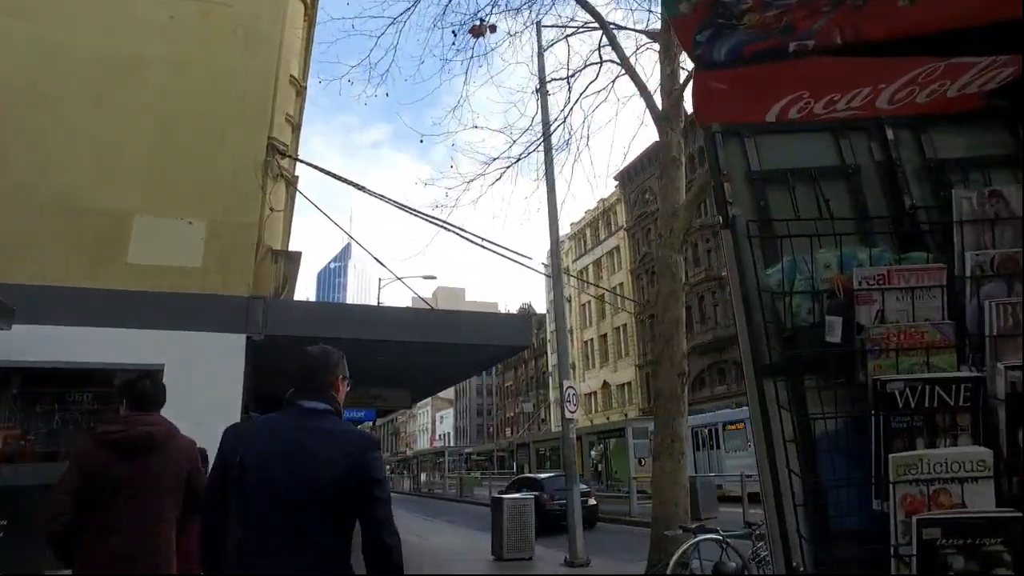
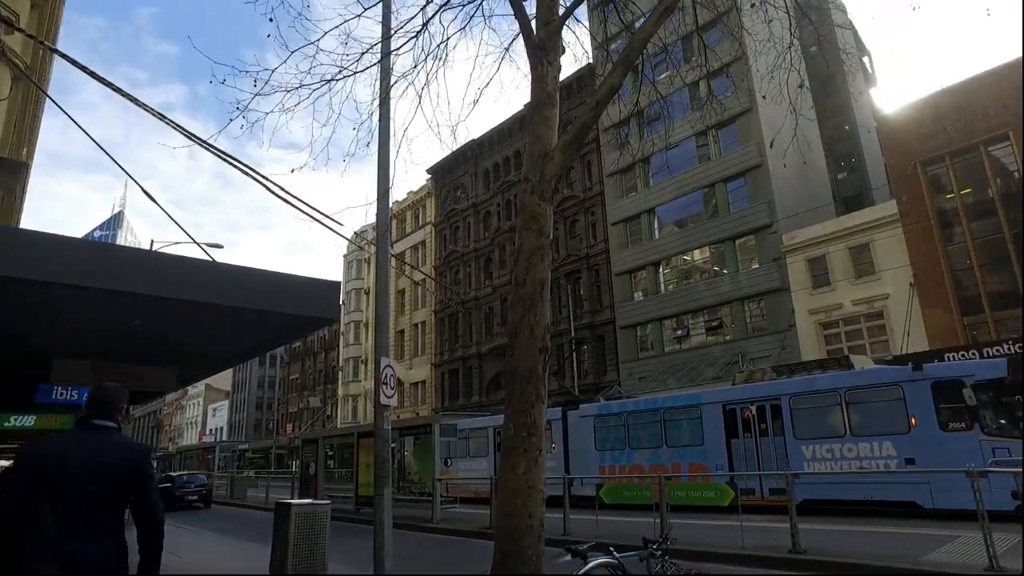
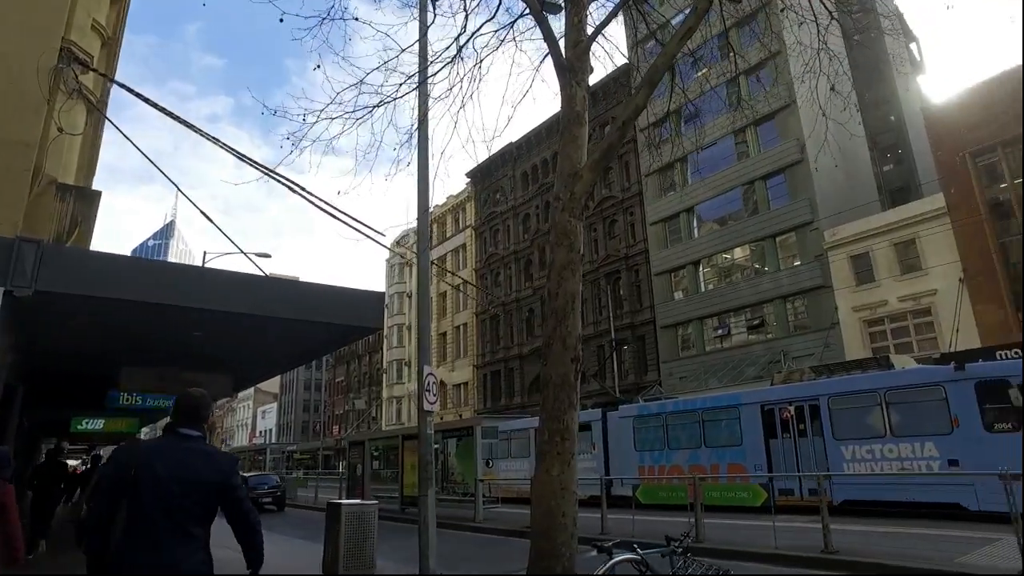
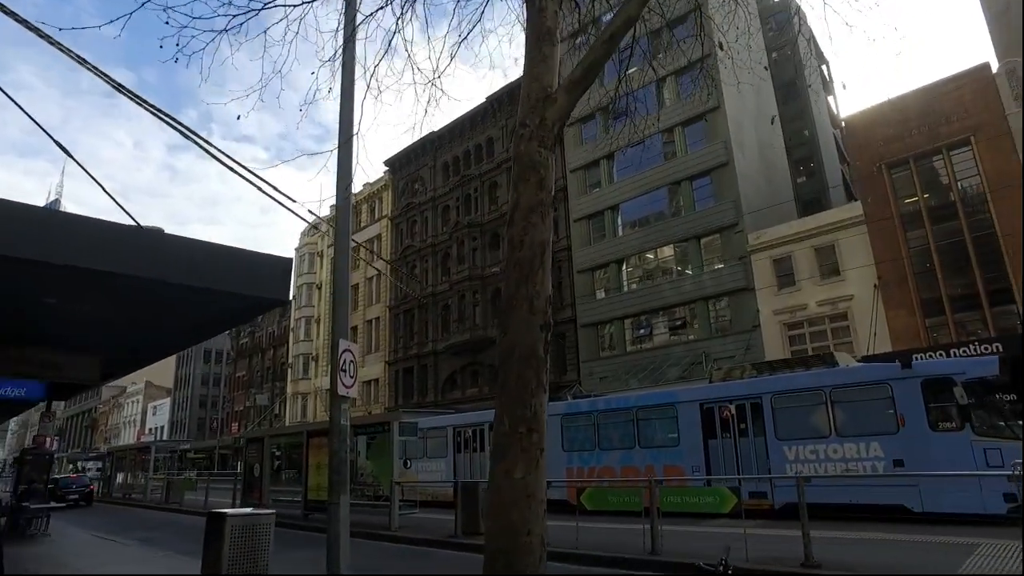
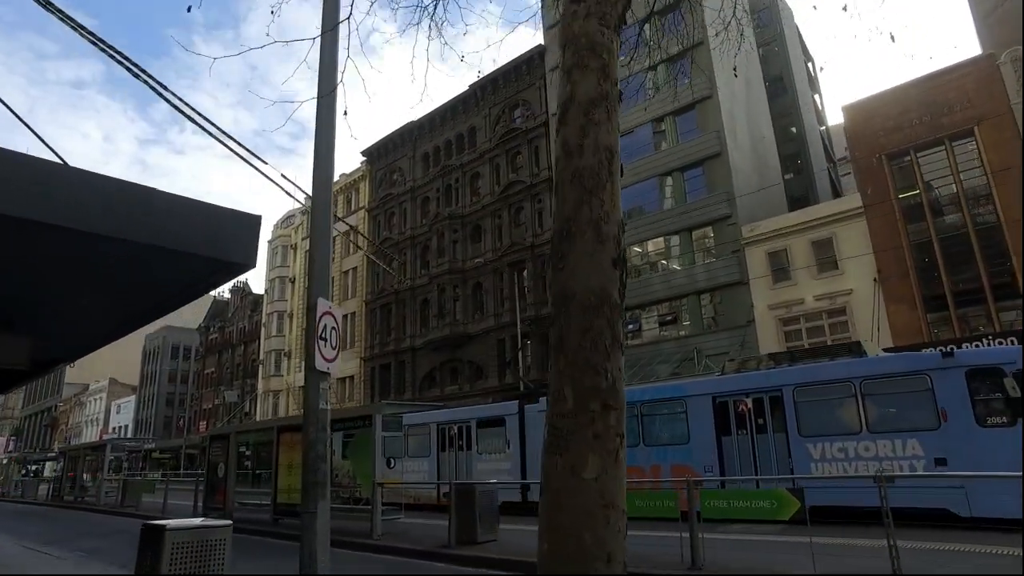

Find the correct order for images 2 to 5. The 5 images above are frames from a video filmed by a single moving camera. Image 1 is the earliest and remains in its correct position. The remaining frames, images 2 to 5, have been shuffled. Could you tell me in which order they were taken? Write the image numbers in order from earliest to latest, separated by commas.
3, 2, 4, 5
